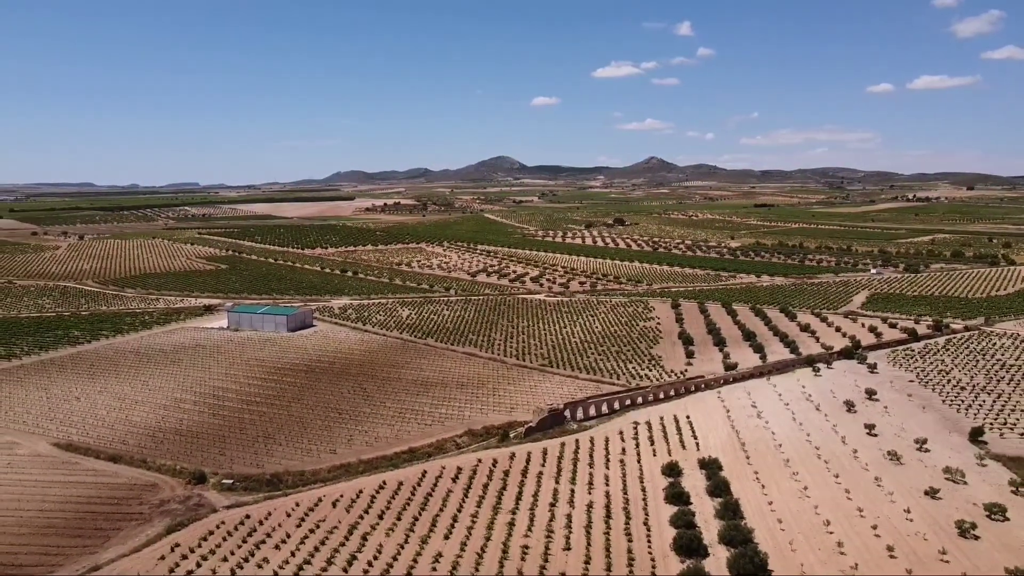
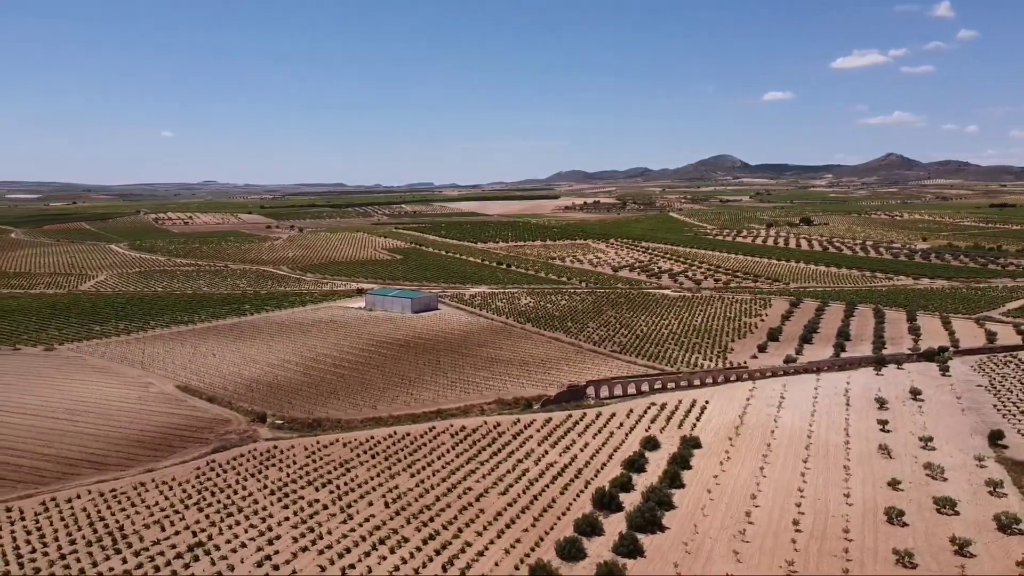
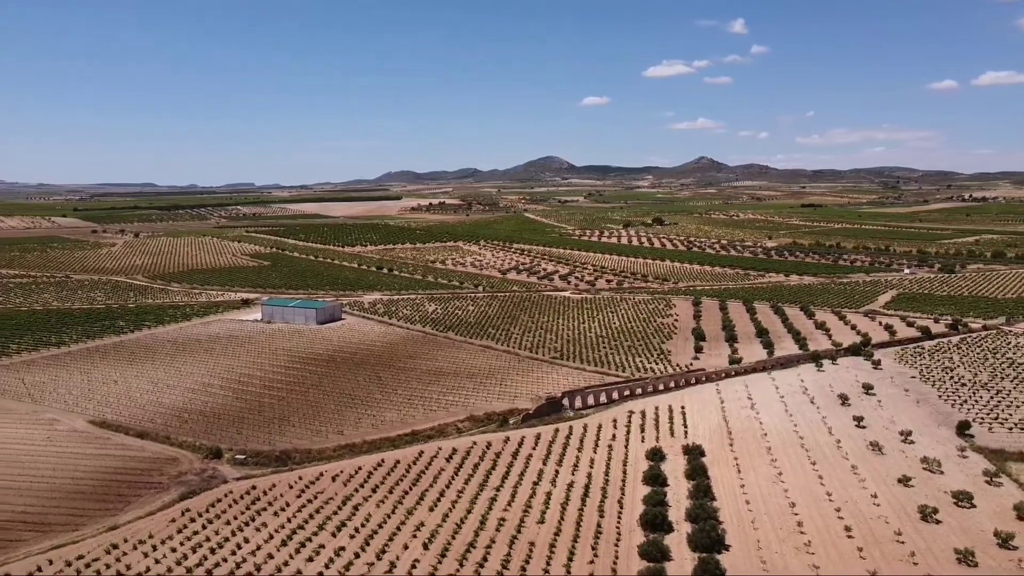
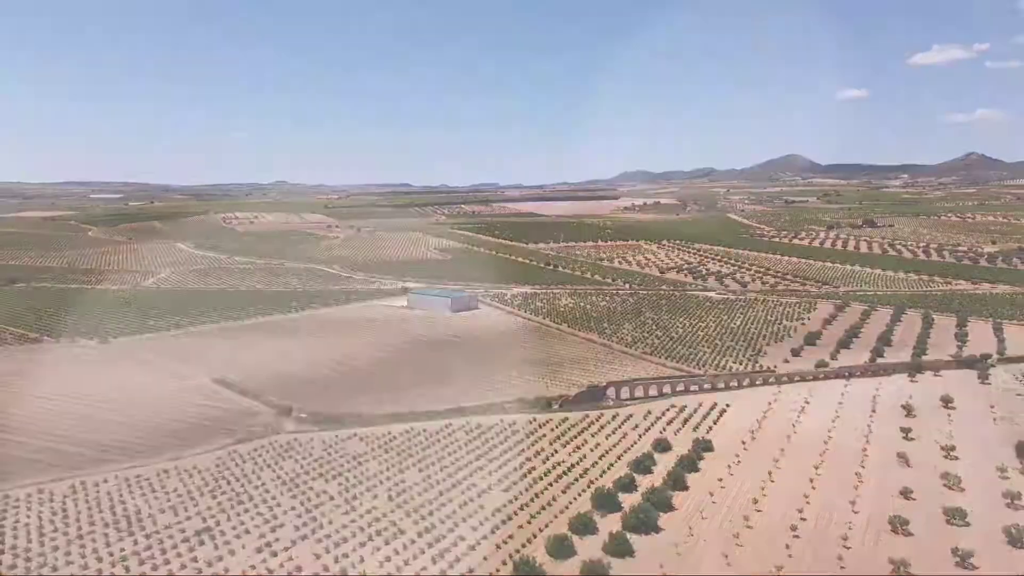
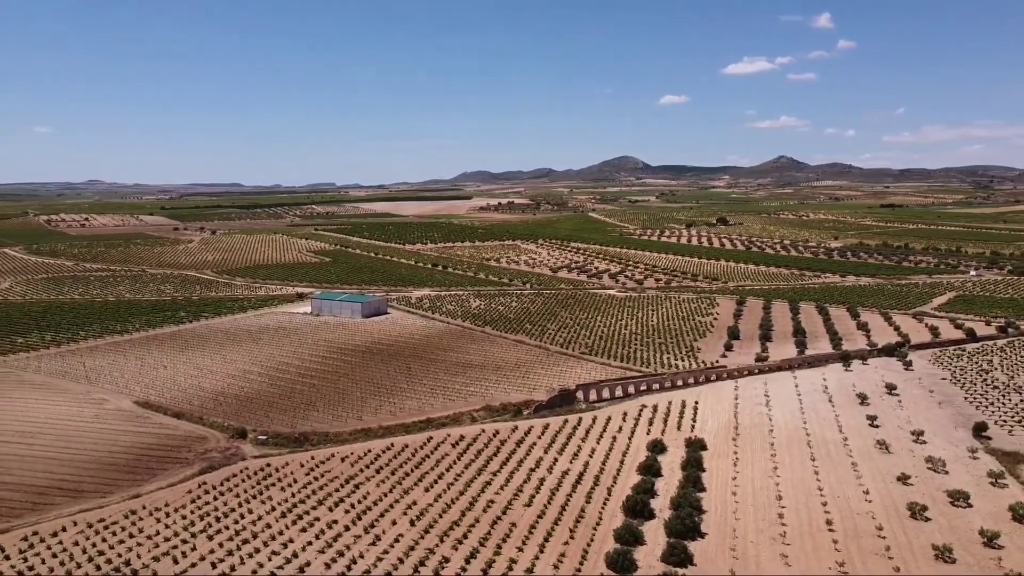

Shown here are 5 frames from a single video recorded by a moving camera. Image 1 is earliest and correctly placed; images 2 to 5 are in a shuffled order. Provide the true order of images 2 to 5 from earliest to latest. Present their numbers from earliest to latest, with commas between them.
3, 5, 2, 4
